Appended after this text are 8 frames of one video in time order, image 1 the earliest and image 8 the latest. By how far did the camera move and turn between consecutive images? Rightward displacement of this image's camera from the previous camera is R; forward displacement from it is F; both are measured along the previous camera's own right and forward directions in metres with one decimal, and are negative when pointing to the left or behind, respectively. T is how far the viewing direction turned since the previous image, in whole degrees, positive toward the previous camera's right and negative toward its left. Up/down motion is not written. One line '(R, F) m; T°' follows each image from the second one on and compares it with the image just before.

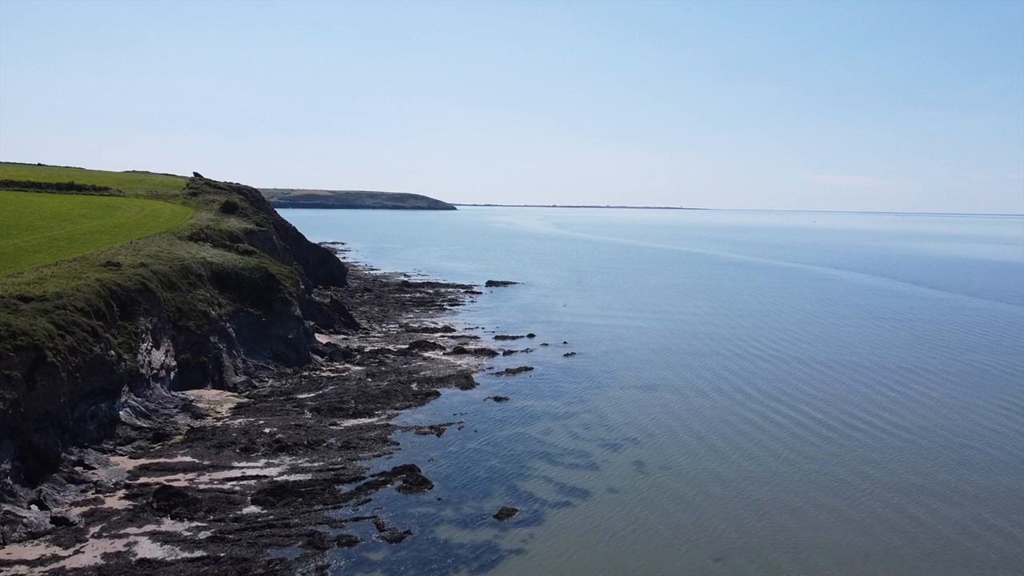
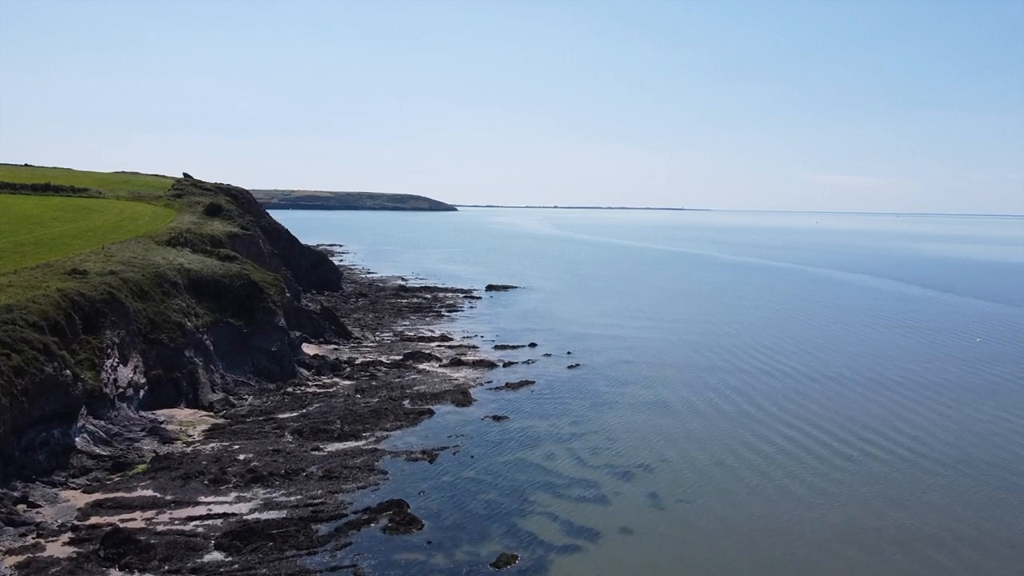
(0.0, +3.2) m; 0°
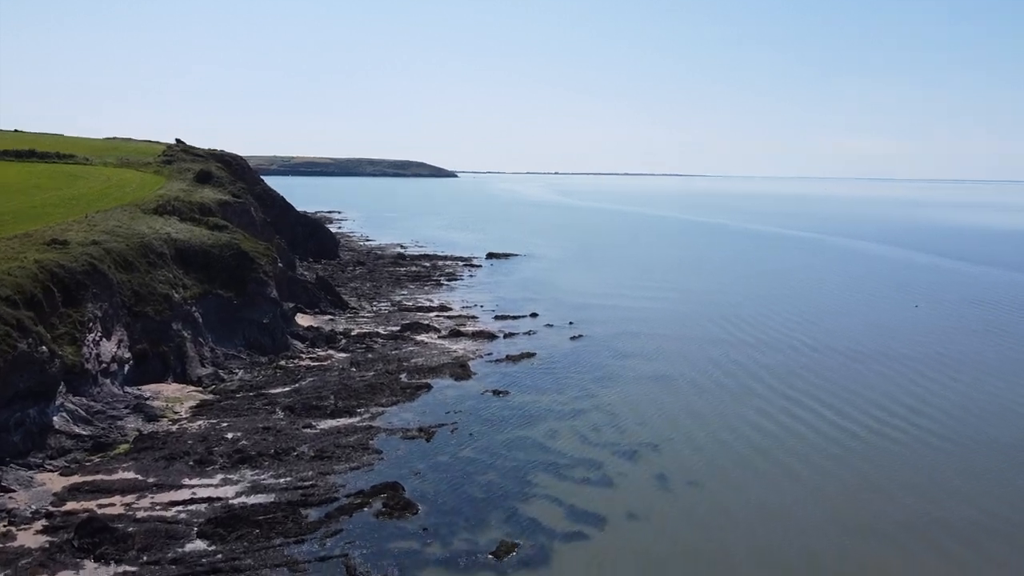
(0.0, +1.6) m; 0°
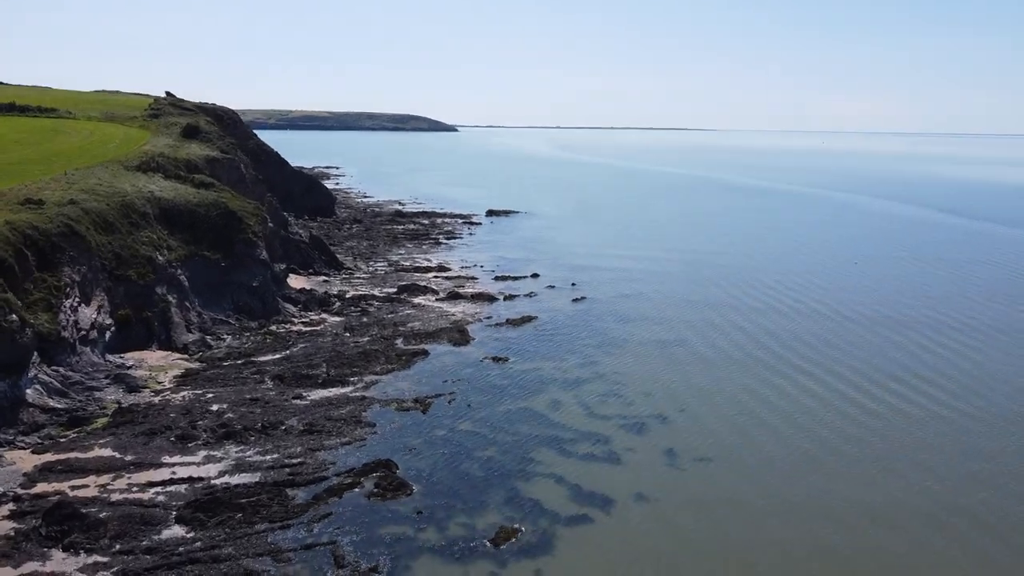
(0.0, +1.8) m; 0°
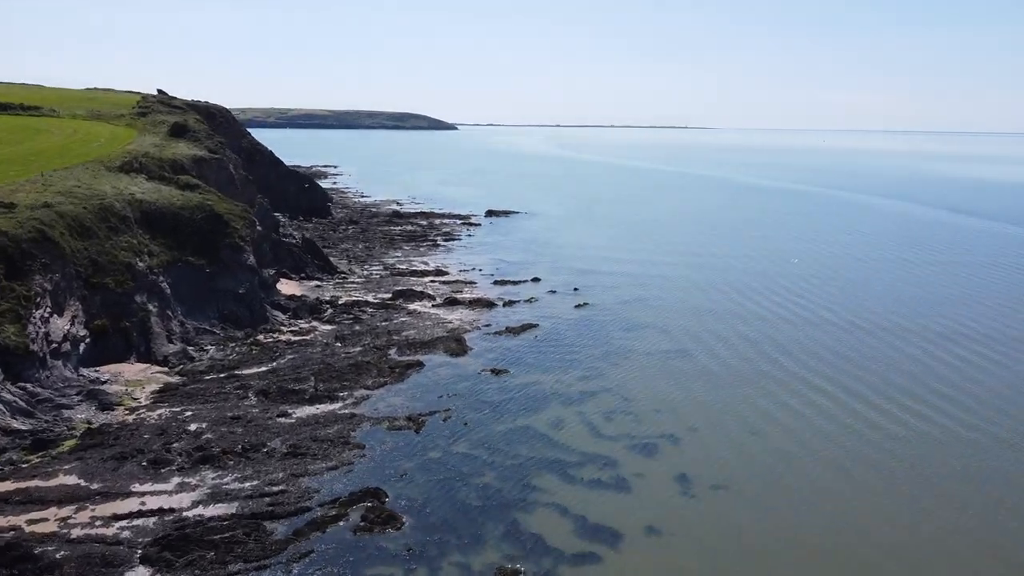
(0.0, +1.9) m; 0°
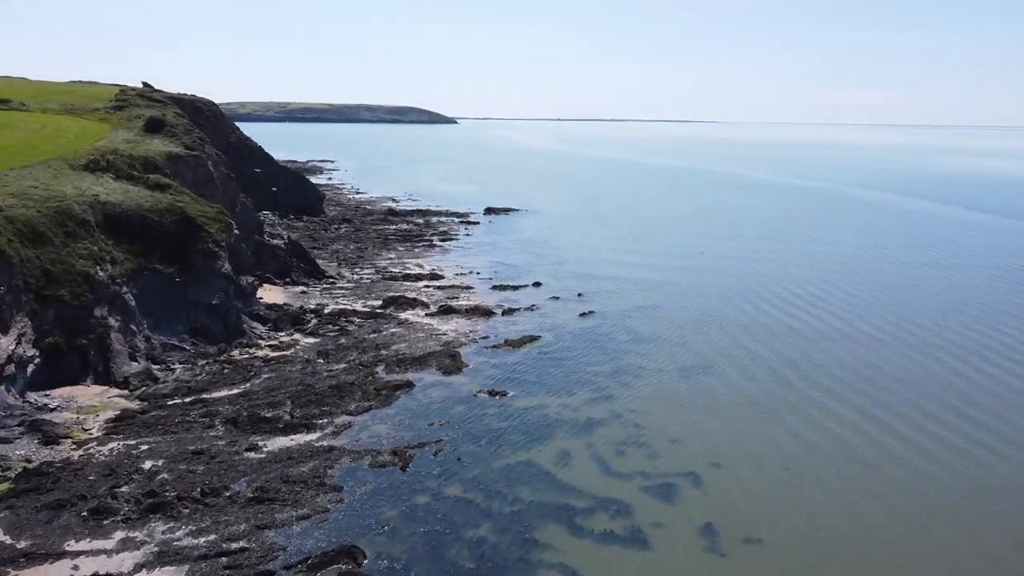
(0.0, +3.2) m; 0°
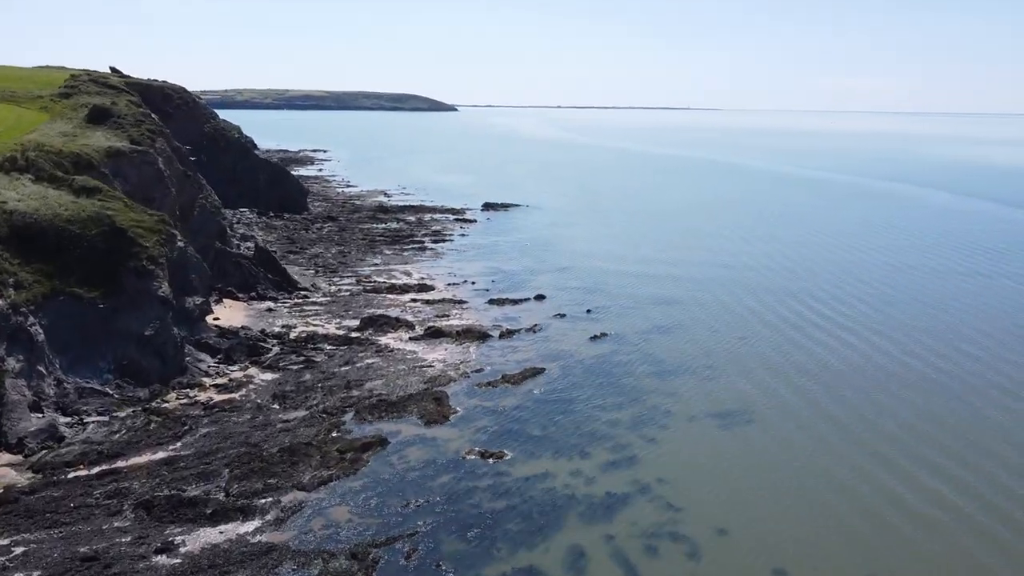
(+0.1, +6.1) m; 0°
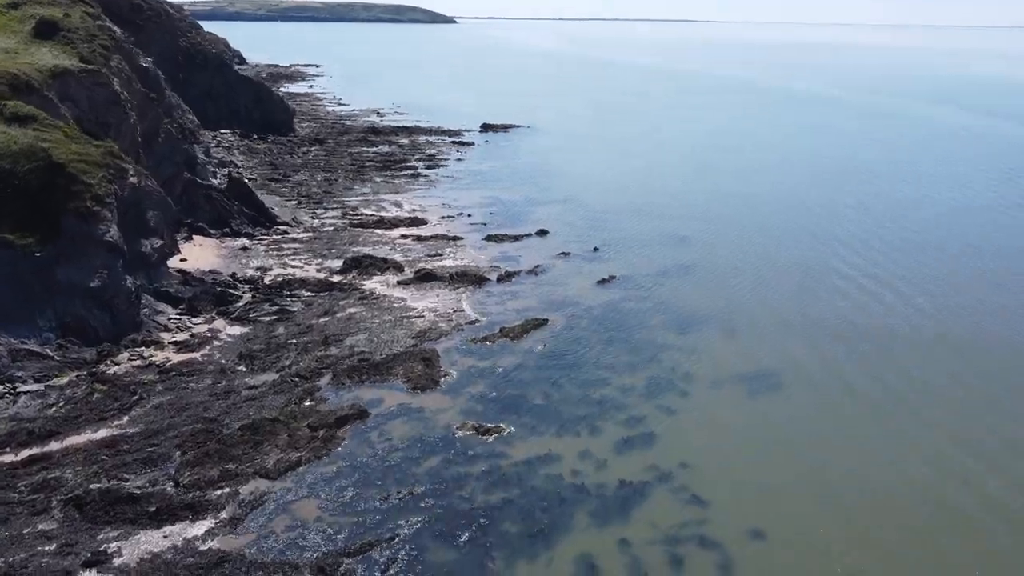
(+0.1, +3.6) m; 0°
